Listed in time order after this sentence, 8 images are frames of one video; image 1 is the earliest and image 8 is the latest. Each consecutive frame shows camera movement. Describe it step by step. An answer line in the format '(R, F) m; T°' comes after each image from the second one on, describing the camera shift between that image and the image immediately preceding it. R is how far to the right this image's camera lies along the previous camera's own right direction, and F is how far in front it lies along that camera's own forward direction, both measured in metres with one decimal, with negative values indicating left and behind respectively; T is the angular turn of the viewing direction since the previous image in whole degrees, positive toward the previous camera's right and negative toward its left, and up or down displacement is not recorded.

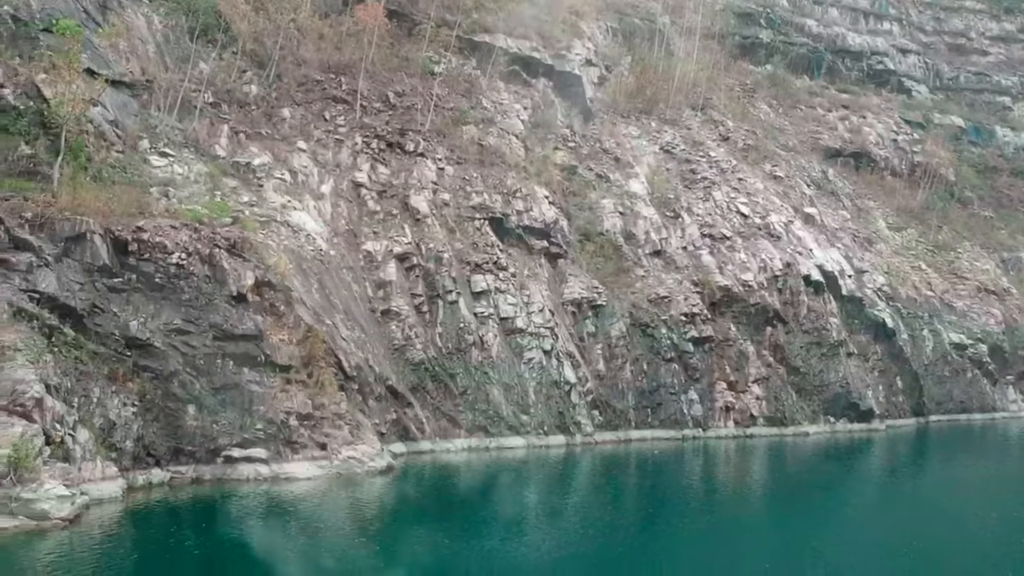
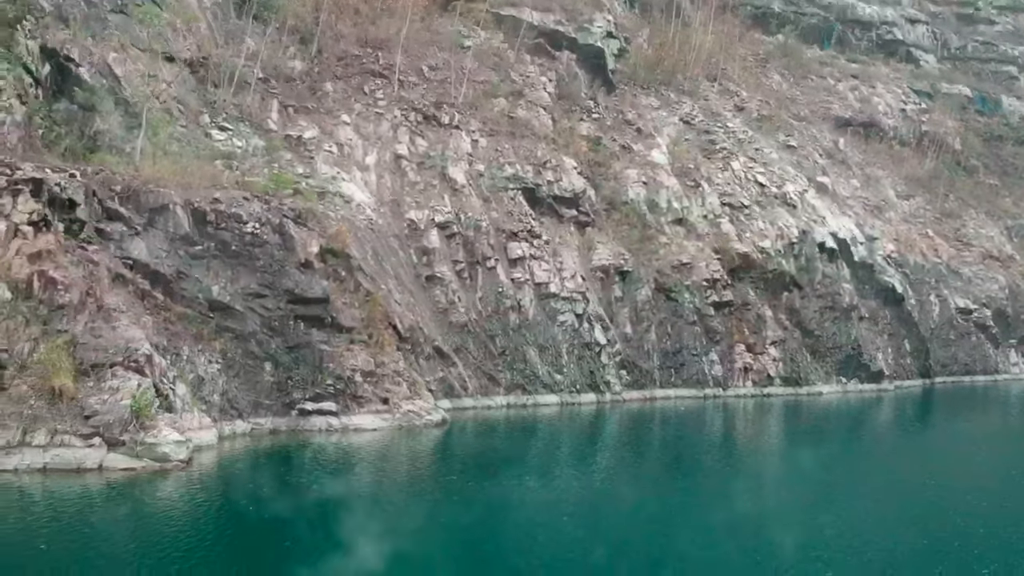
(-2.3, -3.7) m; 0°
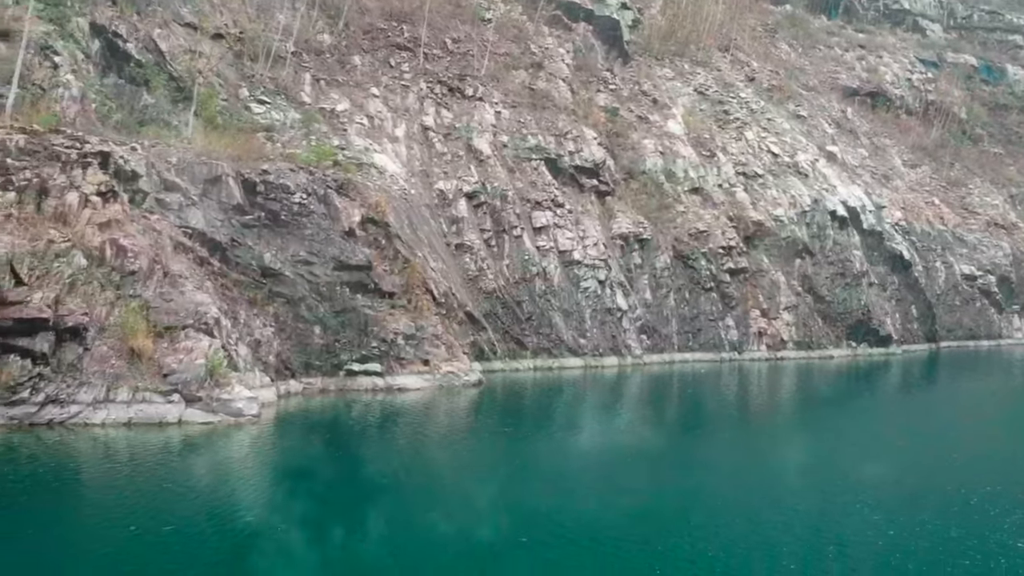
(-1.8, -2.4) m; 0°
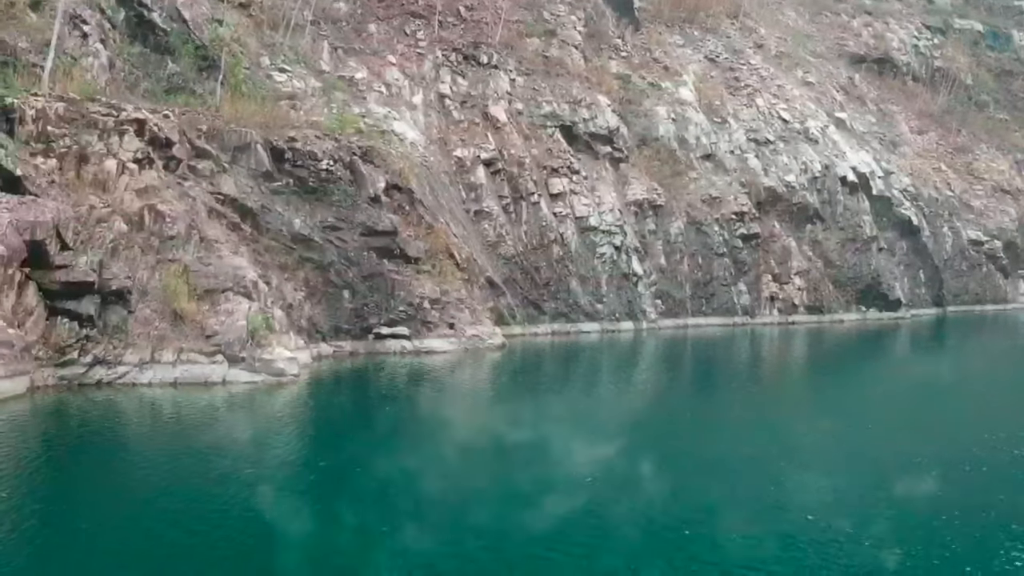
(-1.3, -1.0) m; 0°
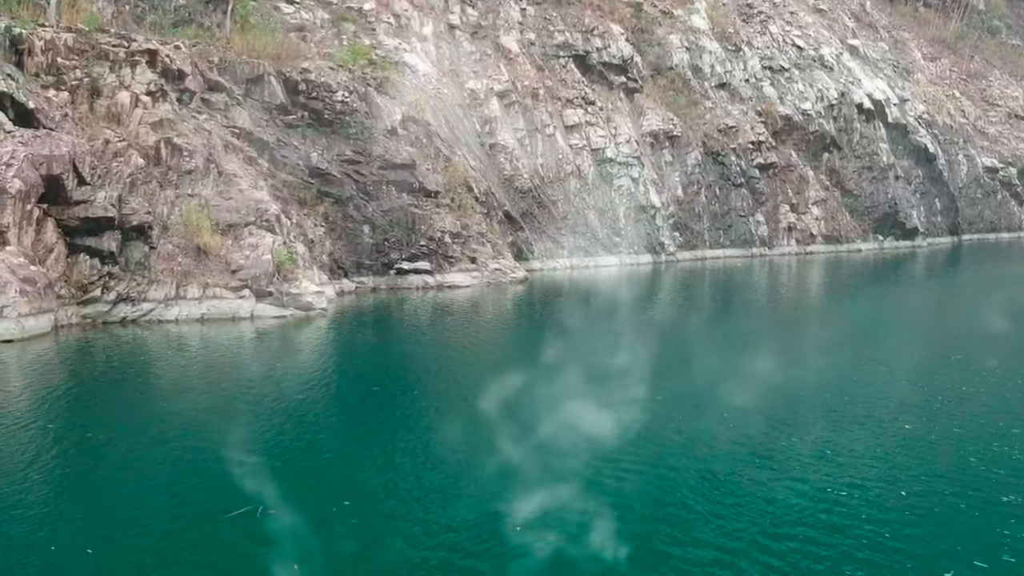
(-1.2, +1.0) m; 0°
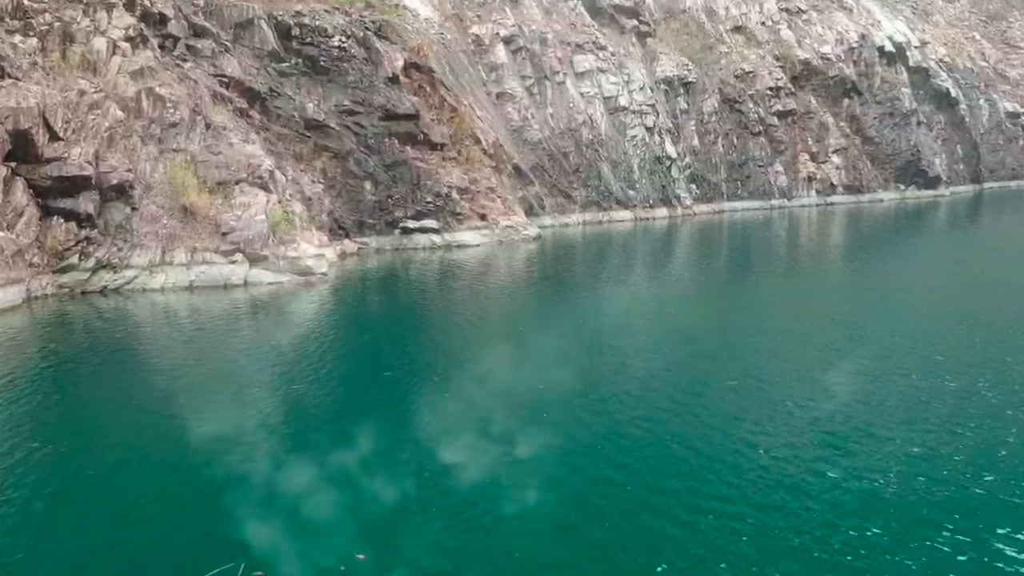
(-0.6, +3.3) m; 0°
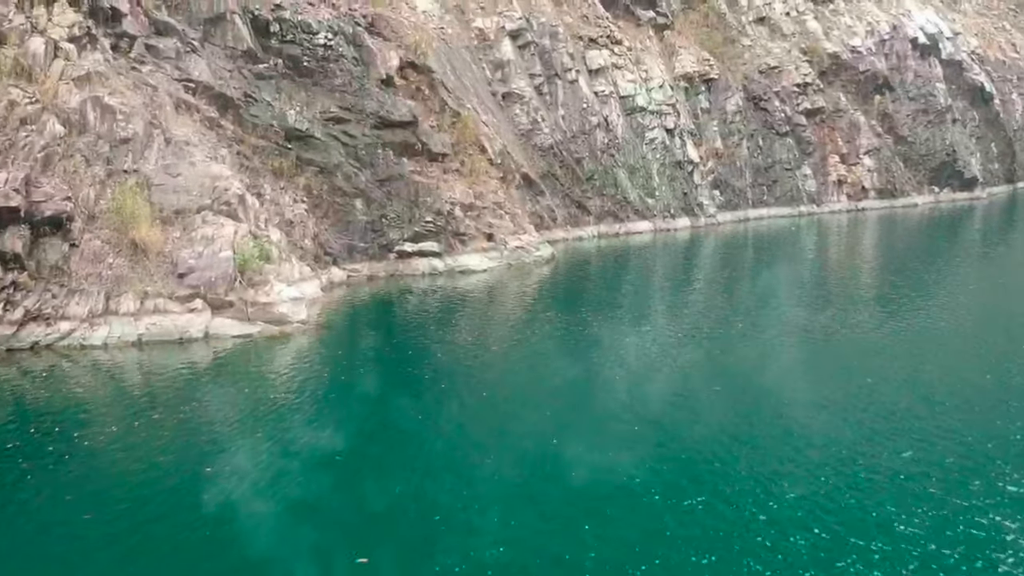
(-0.5, +5.7) m; 0°
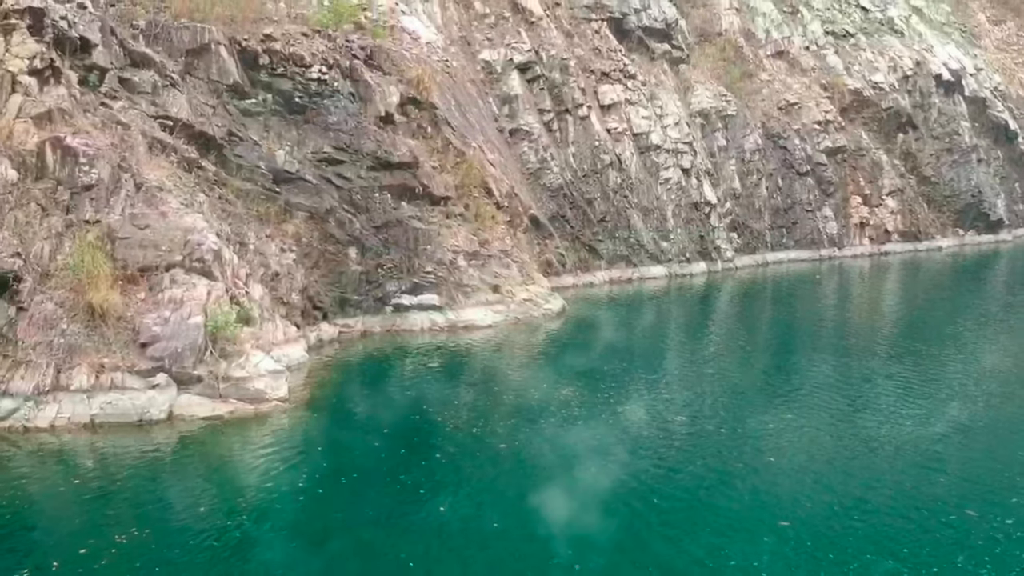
(-0.3, +3.6) m; 0°
